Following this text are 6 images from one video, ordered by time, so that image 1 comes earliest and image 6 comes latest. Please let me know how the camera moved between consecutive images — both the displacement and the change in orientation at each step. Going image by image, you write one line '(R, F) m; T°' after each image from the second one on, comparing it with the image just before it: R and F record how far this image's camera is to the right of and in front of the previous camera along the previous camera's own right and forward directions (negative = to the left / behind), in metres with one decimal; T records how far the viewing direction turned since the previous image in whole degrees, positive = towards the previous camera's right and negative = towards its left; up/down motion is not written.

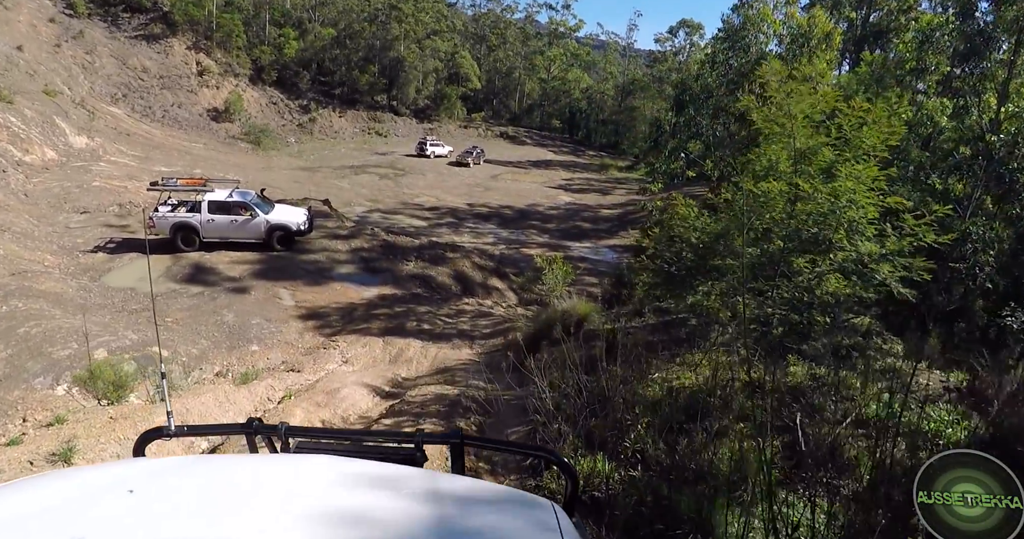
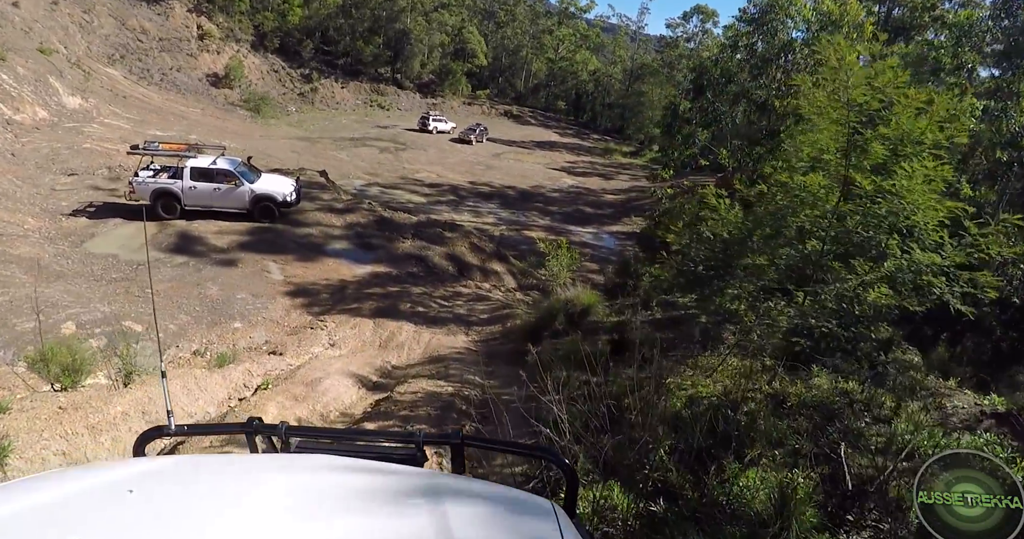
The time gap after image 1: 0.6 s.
(-0.1, +0.7) m; 0°
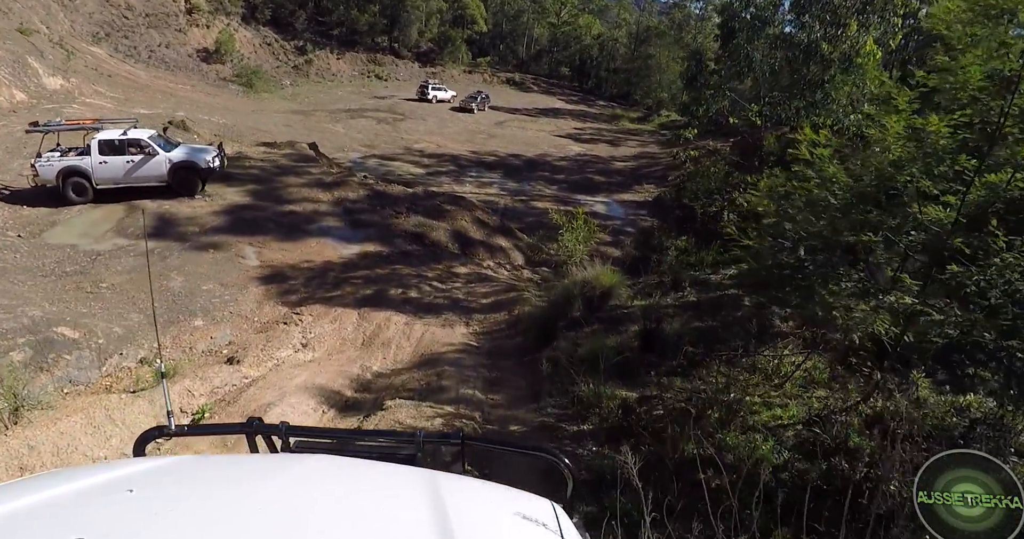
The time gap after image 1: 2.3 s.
(0.0, +1.6) m; -1°
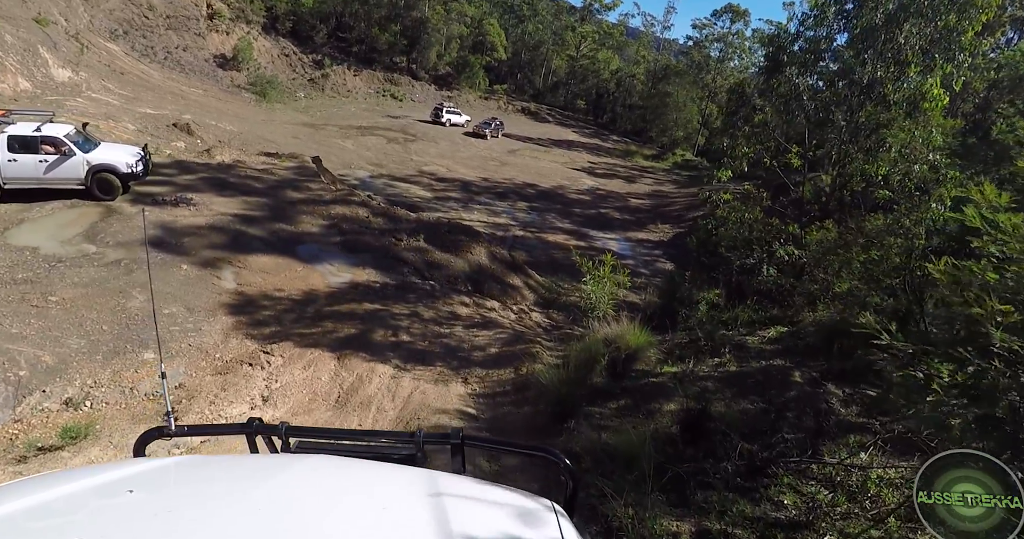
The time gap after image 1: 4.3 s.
(-0.1, +1.3) m; 0°
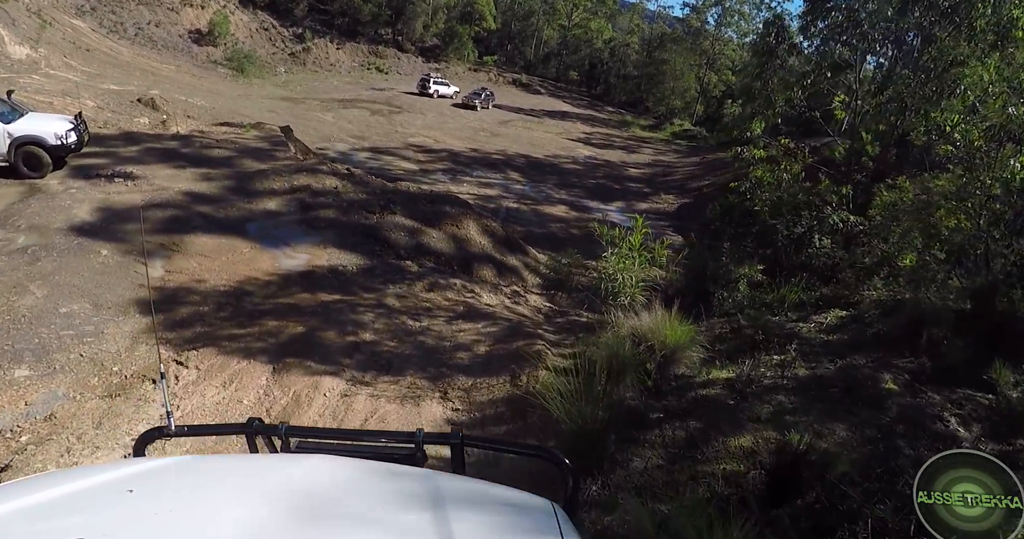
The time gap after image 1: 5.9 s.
(0.0, +1.9) m; 0°
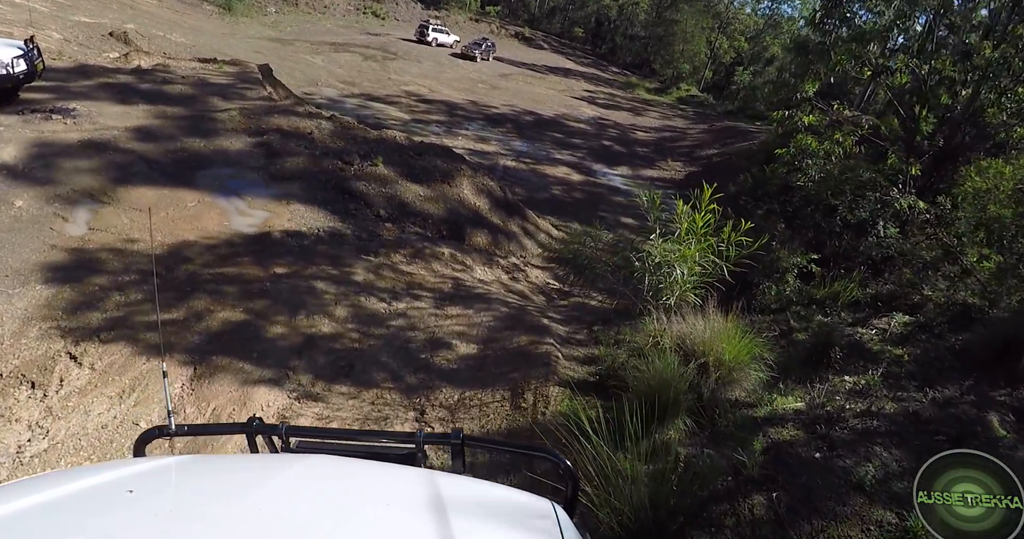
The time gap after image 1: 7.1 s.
(-0.1, +1.4) m; +1°
